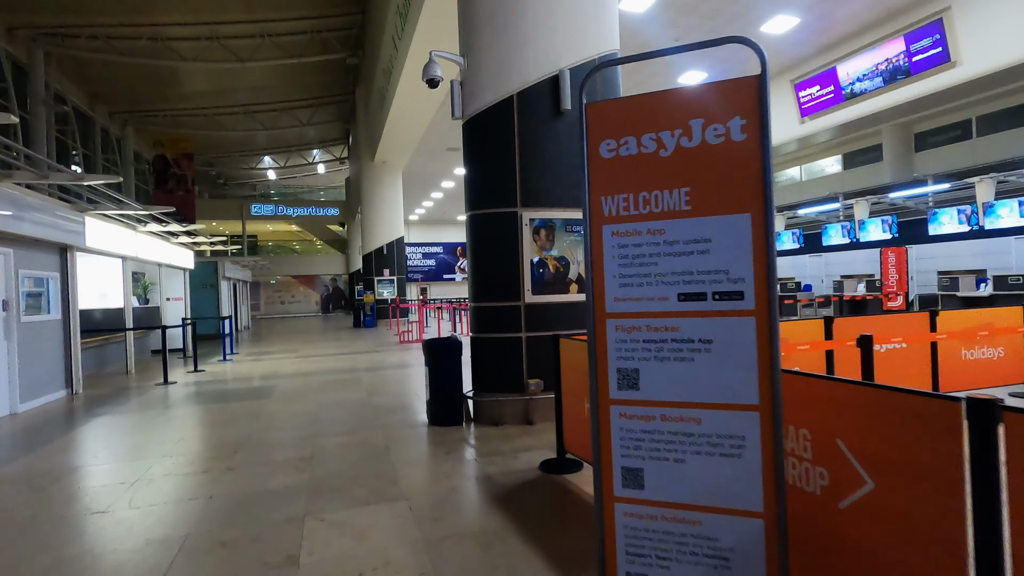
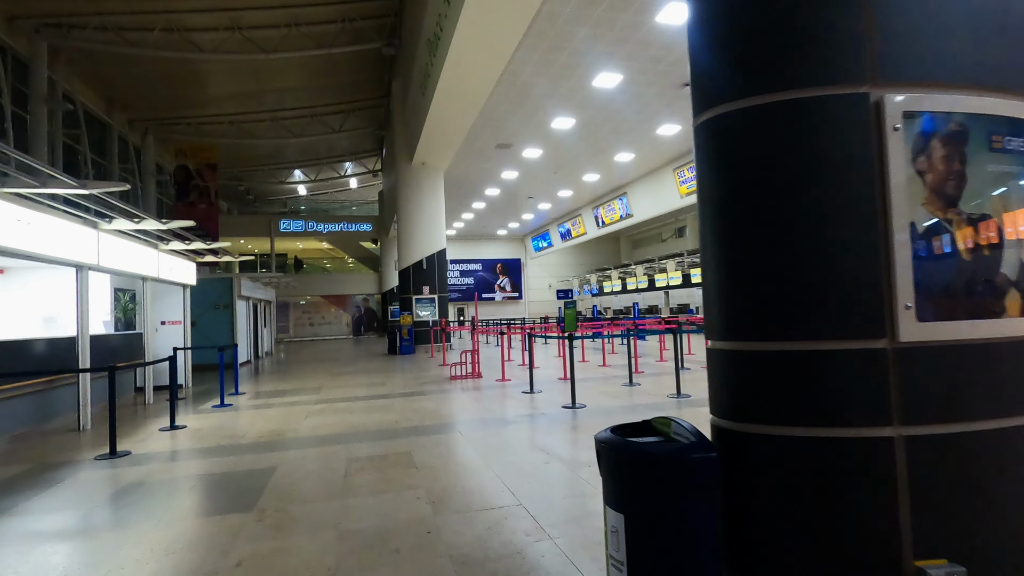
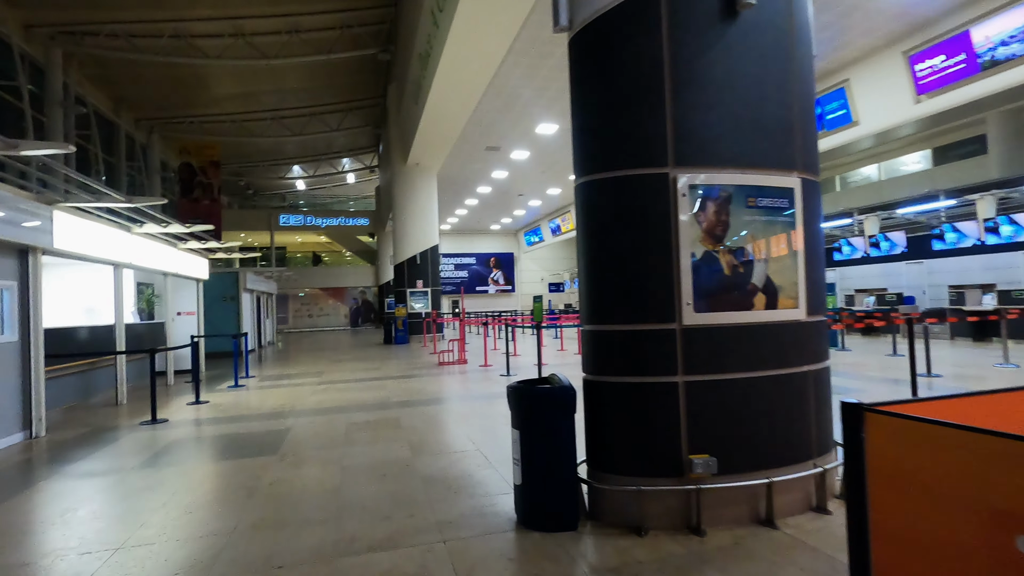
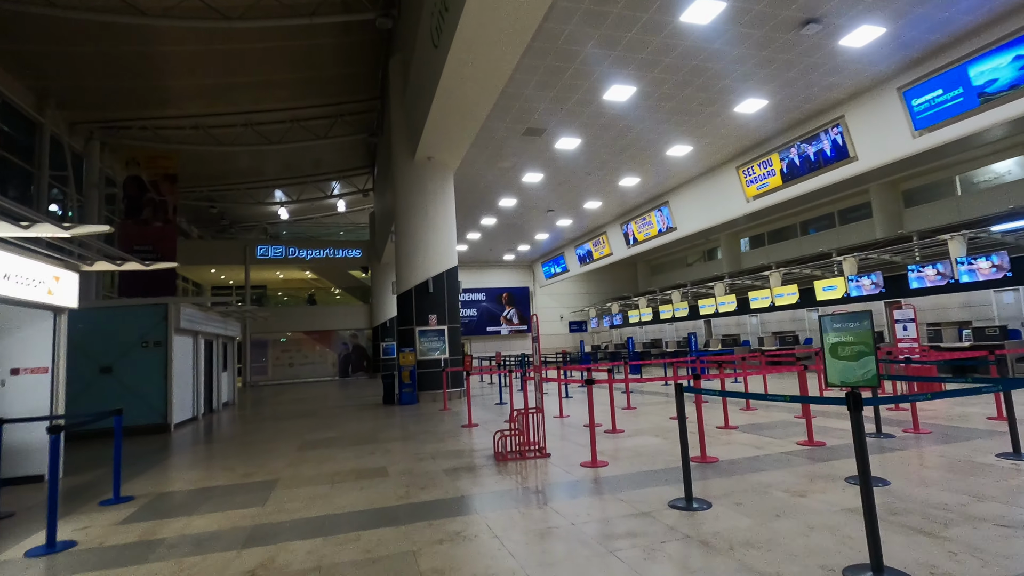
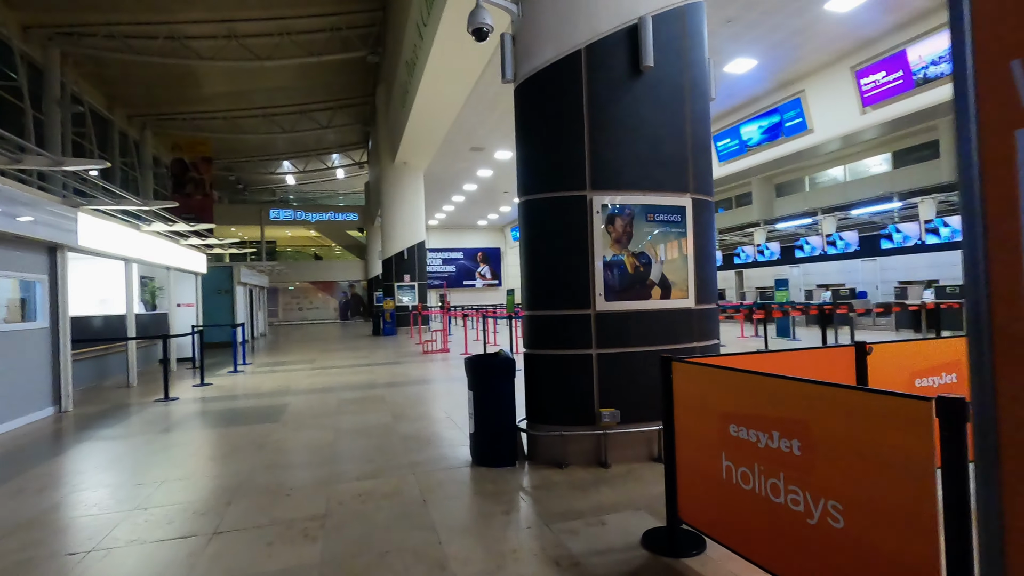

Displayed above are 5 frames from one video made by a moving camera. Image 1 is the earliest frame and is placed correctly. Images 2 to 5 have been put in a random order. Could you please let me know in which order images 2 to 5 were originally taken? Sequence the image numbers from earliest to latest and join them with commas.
5, 3, 2, 4
